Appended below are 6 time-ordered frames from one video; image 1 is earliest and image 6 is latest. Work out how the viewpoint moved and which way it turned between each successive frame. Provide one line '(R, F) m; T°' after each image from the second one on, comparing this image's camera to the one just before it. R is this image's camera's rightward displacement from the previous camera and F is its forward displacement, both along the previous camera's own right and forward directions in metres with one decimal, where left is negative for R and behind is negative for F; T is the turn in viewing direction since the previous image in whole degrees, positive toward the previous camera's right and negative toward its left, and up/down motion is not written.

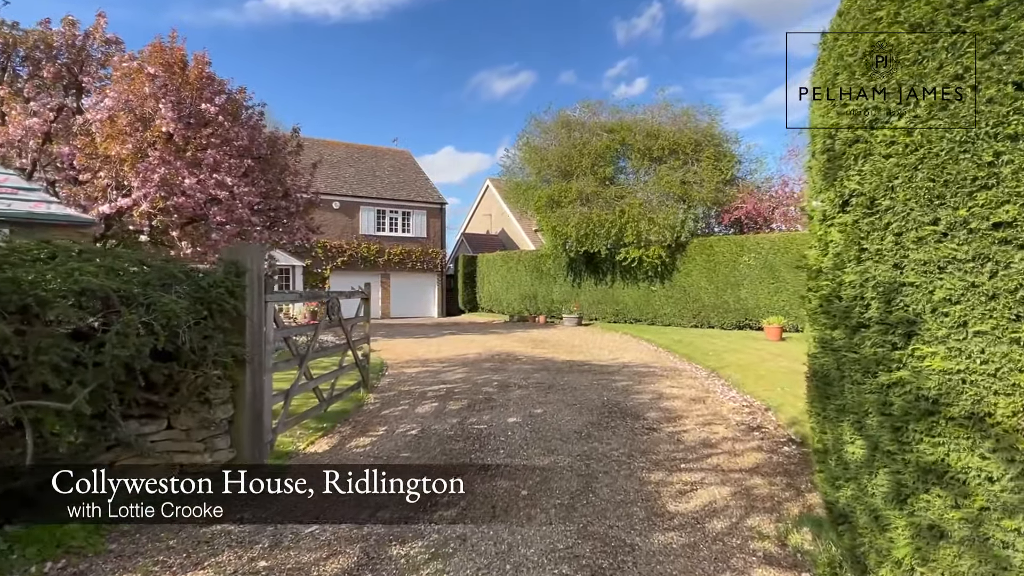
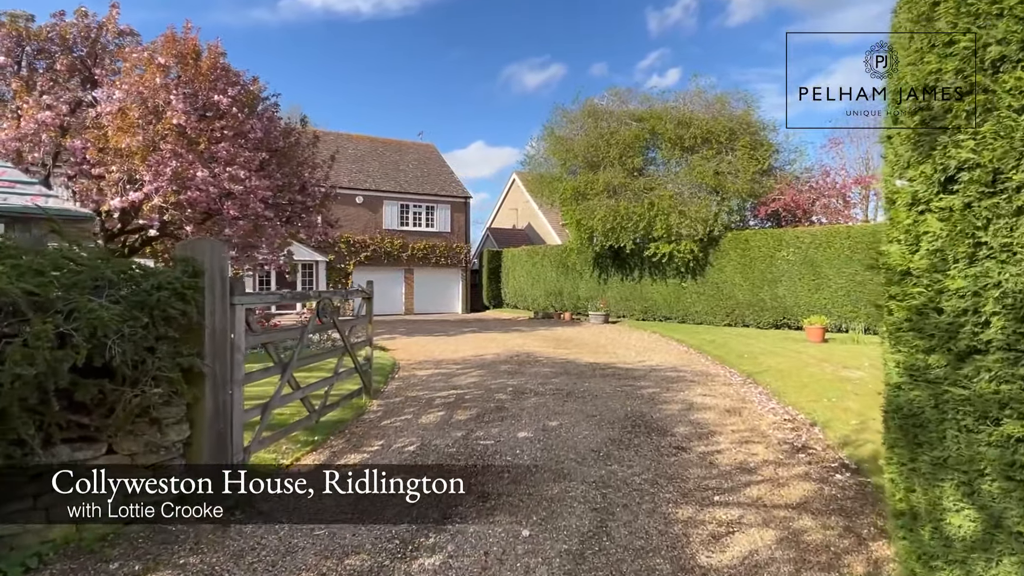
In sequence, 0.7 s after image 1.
(+0.2, +0.6) m; -3°
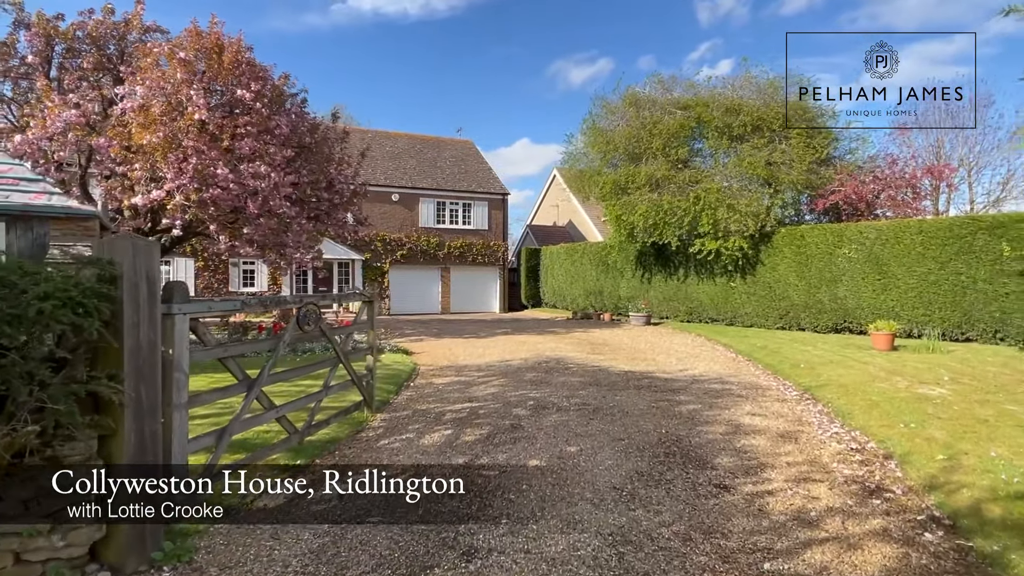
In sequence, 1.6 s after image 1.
(+0.3, +0.7) m; -4°
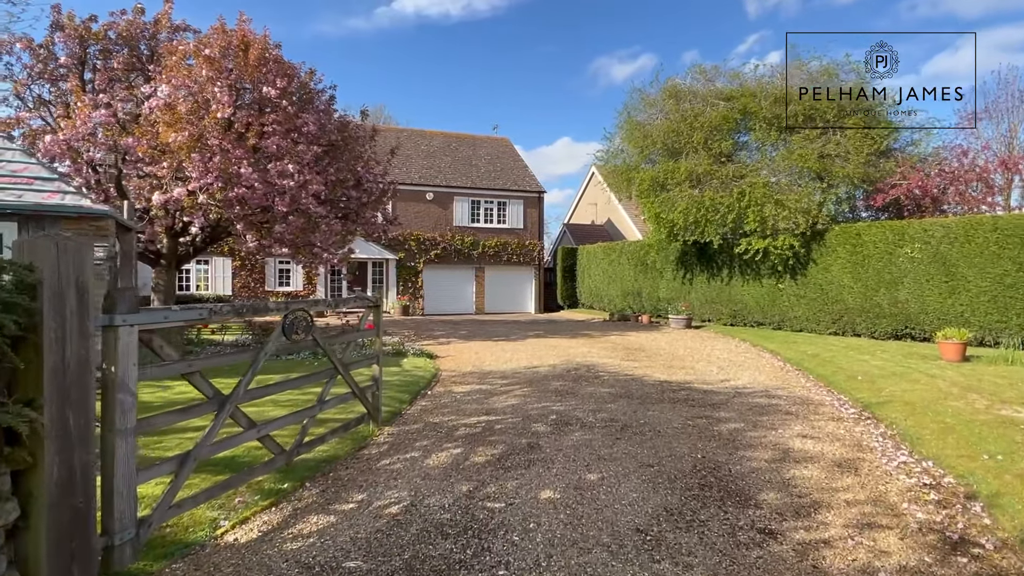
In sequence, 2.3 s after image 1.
(+0.2, +0.5) m; -4°
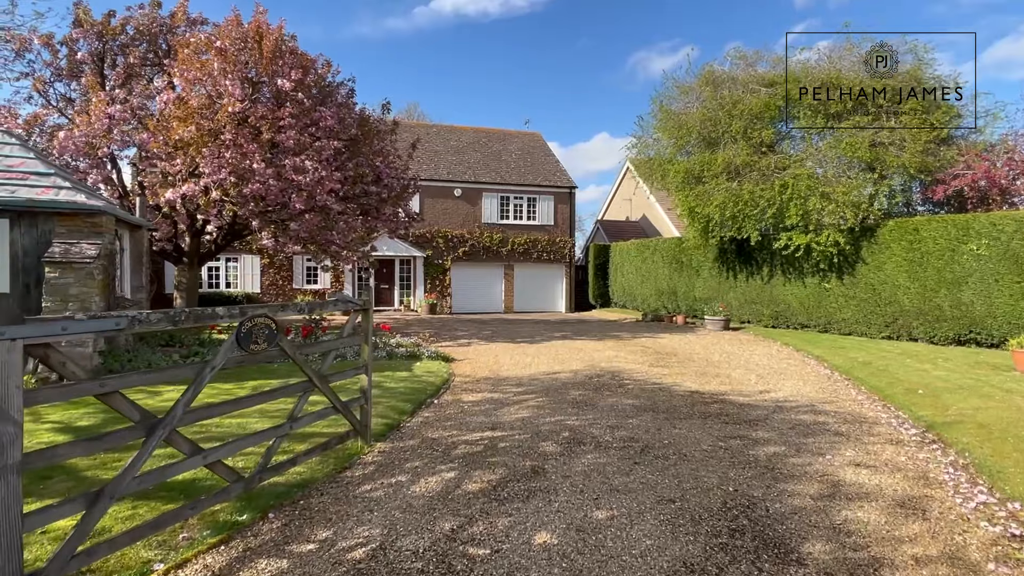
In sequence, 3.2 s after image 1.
(+0.3, +0.6) m; -4°
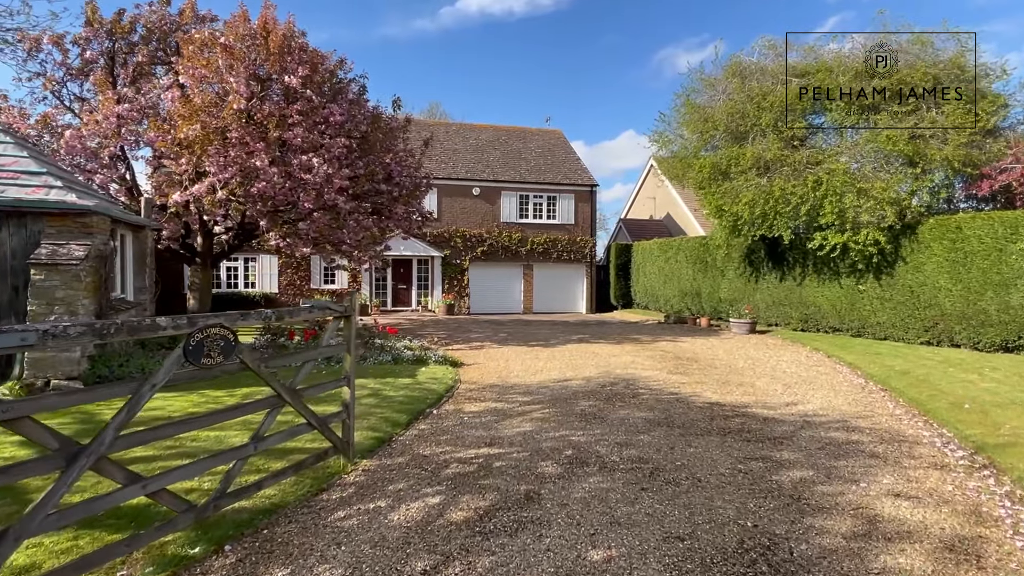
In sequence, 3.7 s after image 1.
(+0.2, +0.4) m; -2°
